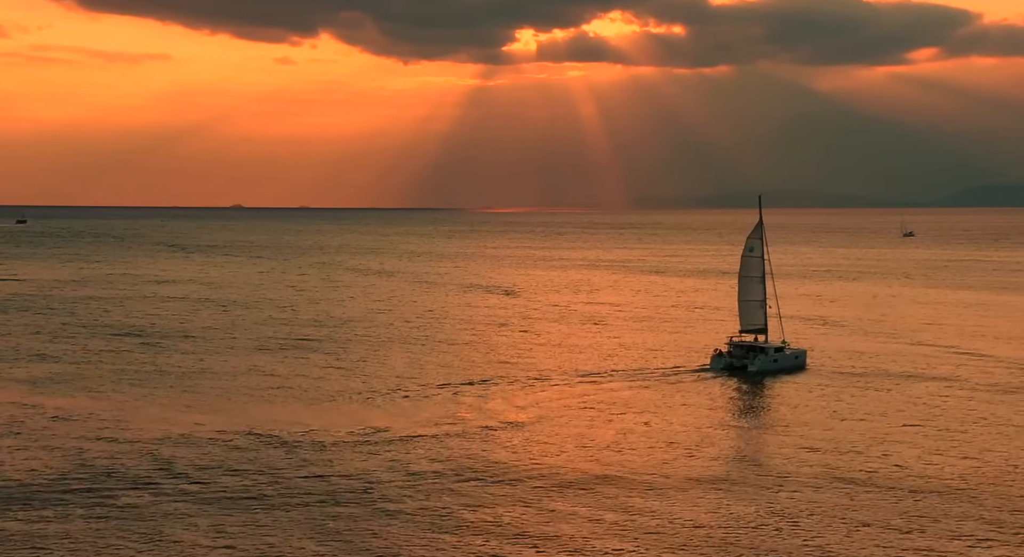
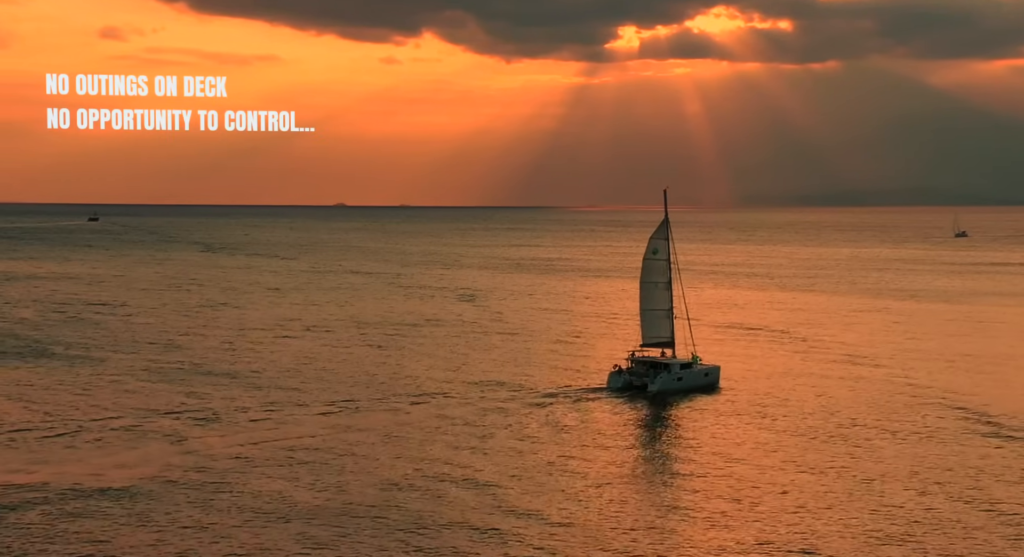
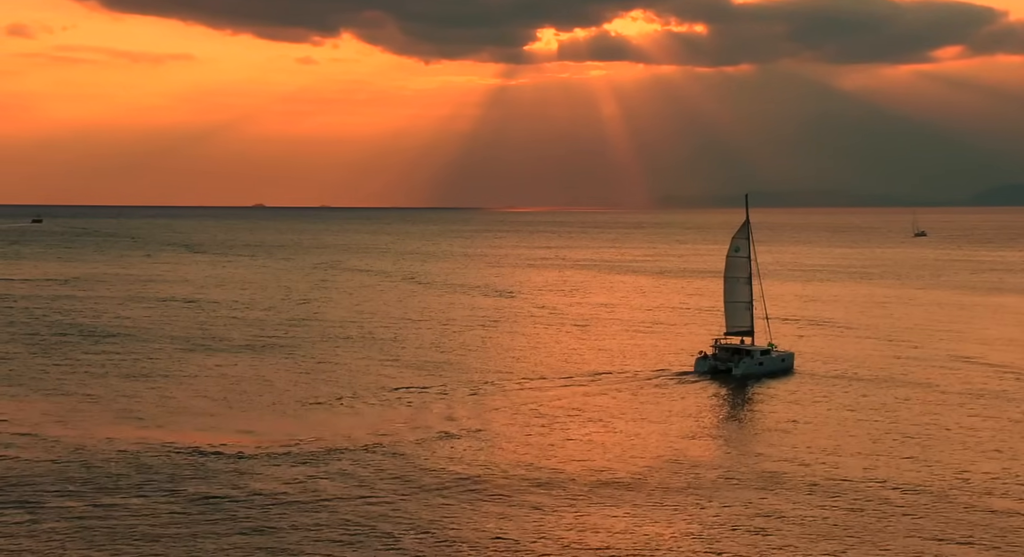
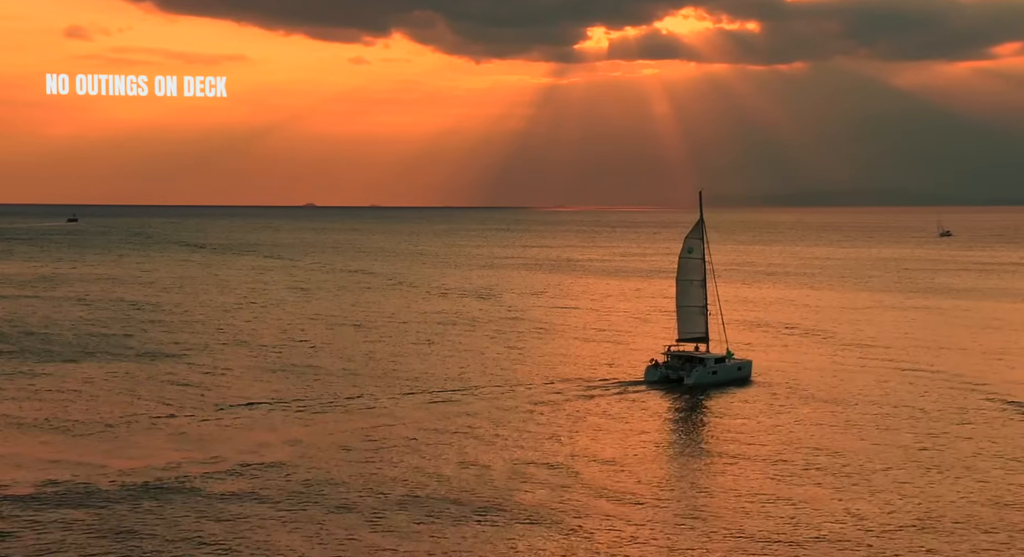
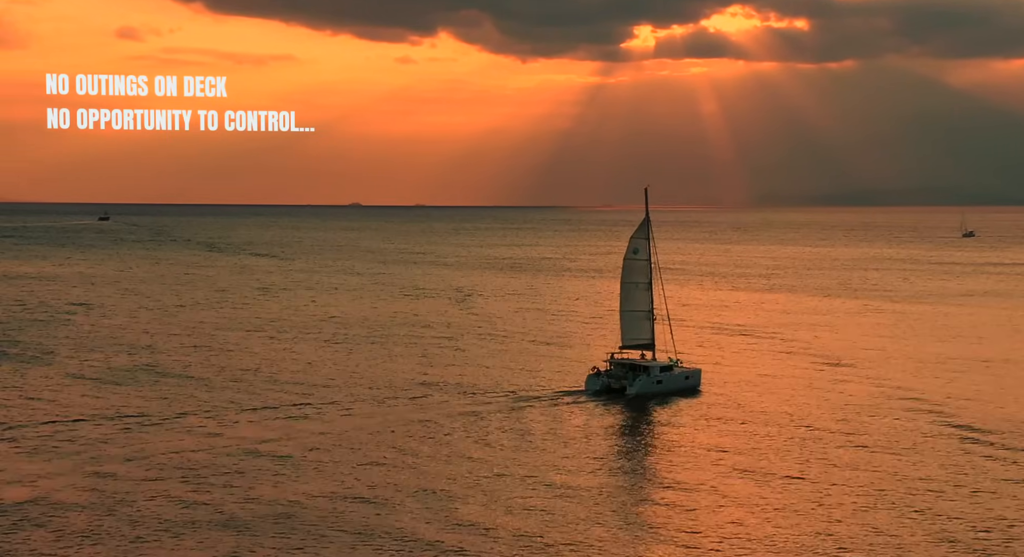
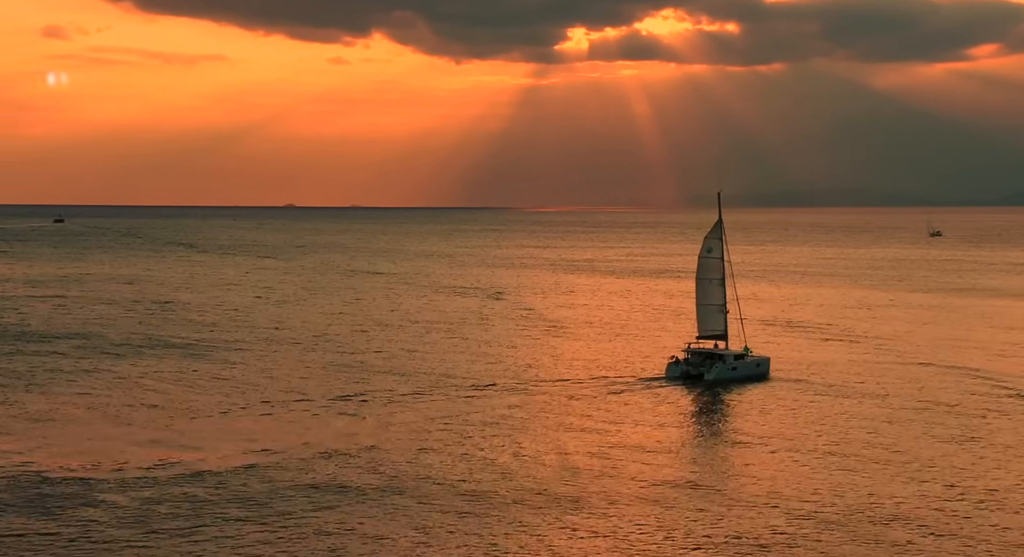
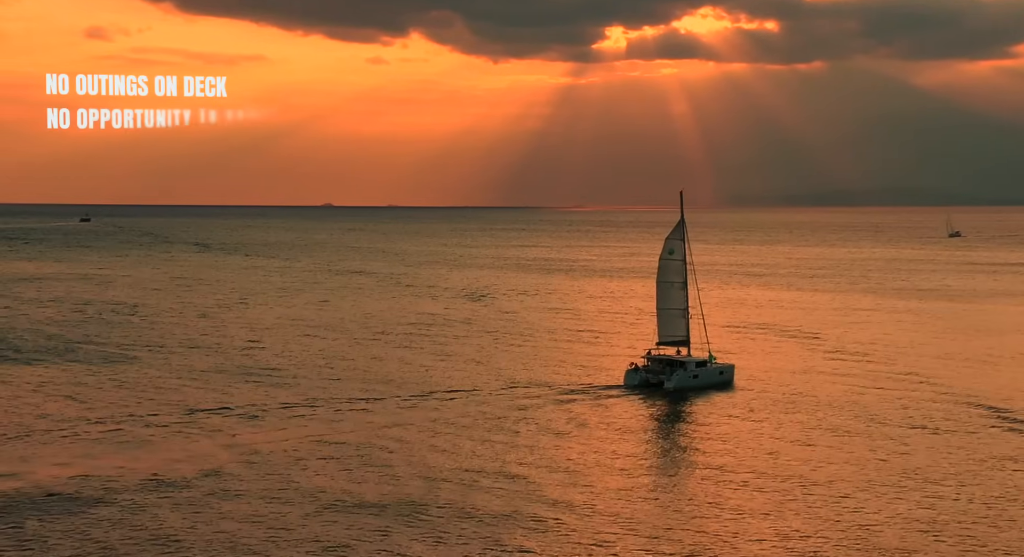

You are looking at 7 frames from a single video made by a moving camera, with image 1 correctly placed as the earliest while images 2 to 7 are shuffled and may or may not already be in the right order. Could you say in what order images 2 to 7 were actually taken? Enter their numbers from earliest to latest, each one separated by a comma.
3, 6, 4, 7, 2, 5
